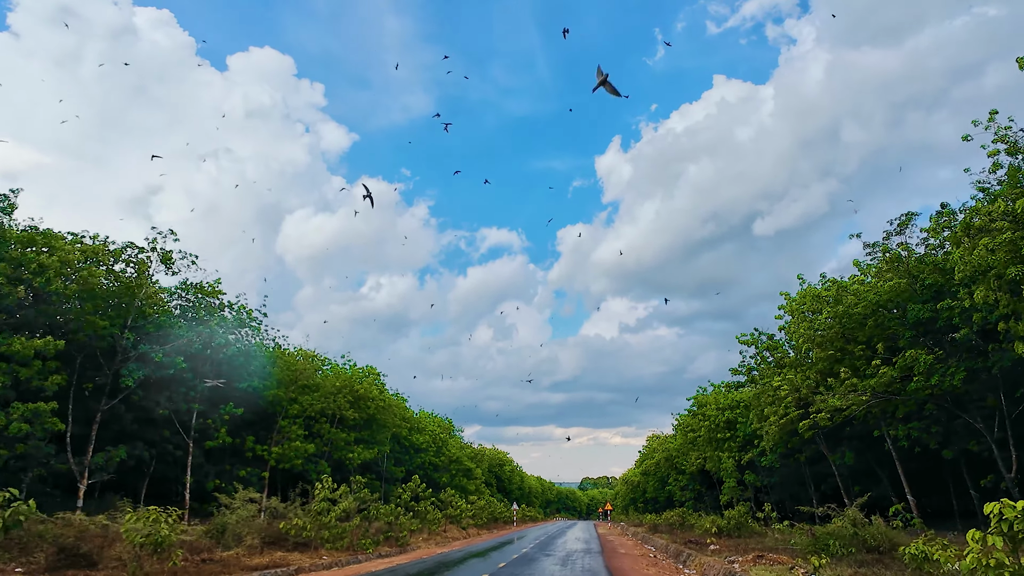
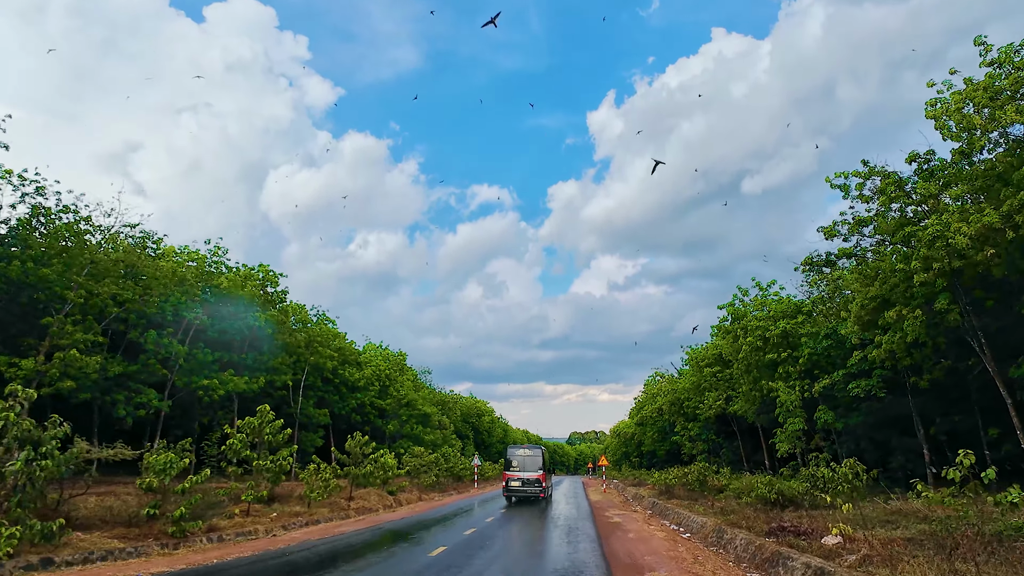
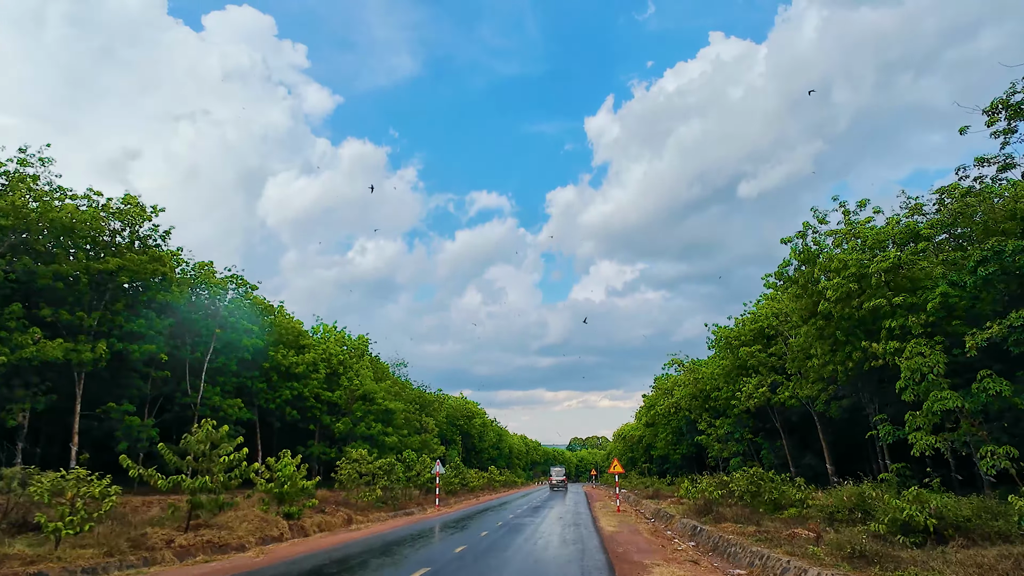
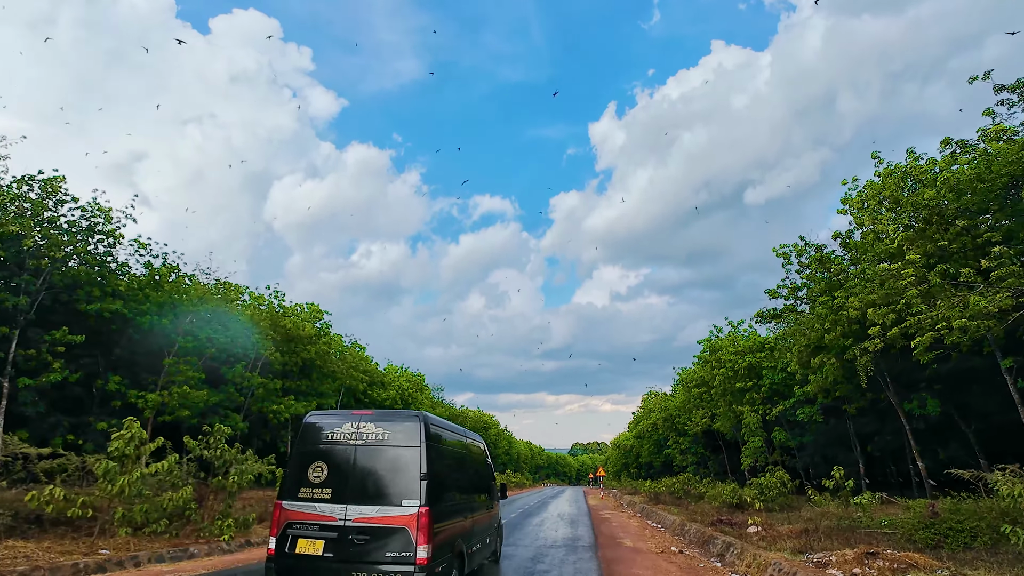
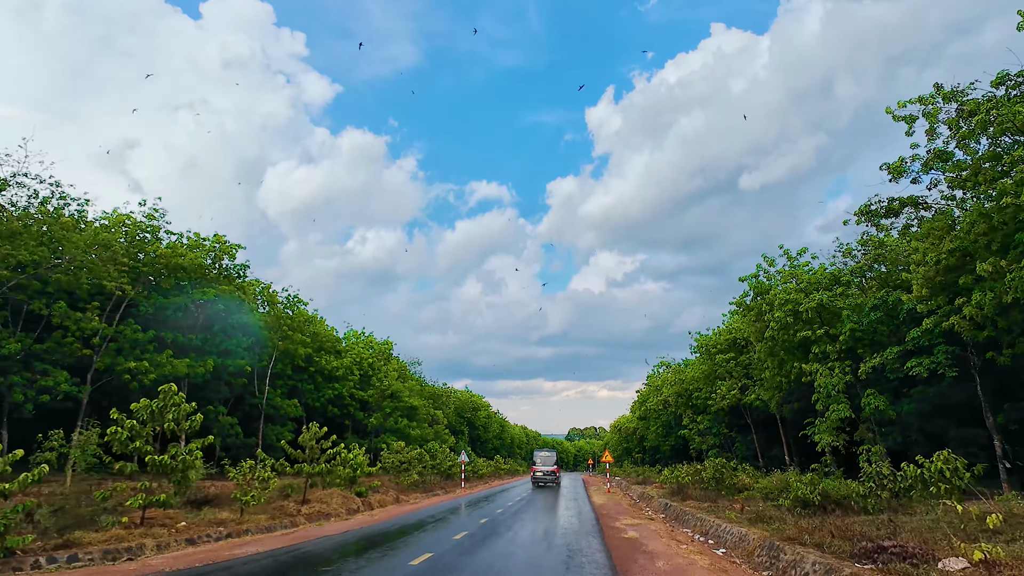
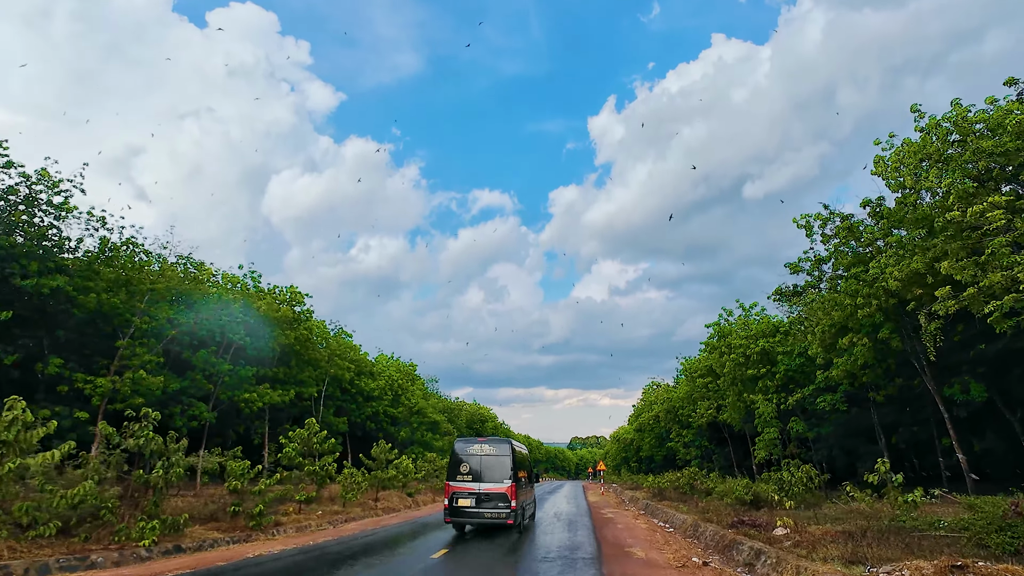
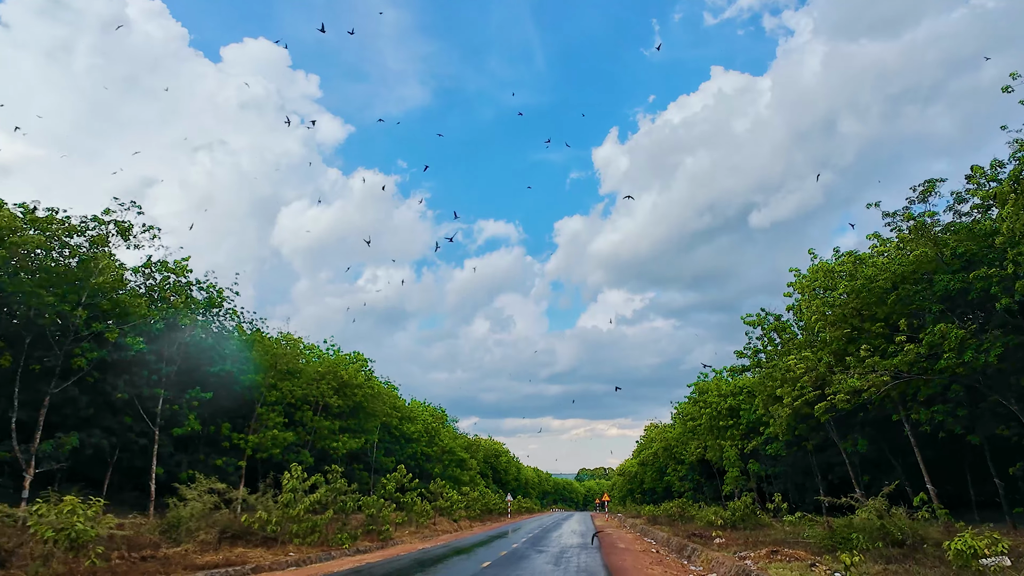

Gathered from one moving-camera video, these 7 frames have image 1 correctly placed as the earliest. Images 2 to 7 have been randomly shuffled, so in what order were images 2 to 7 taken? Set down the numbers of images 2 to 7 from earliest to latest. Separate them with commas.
7, 4, 6, 2, 5, 3
